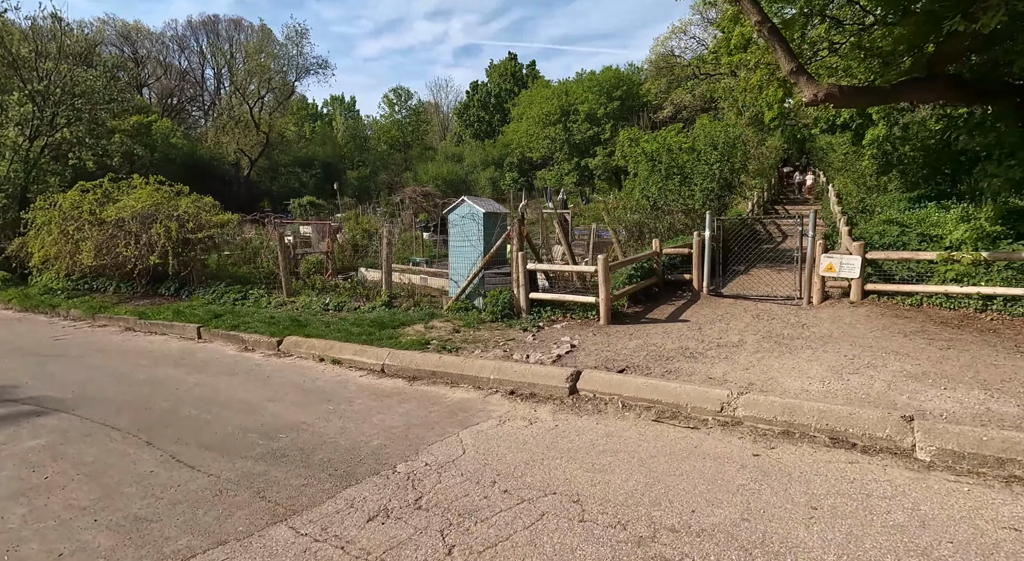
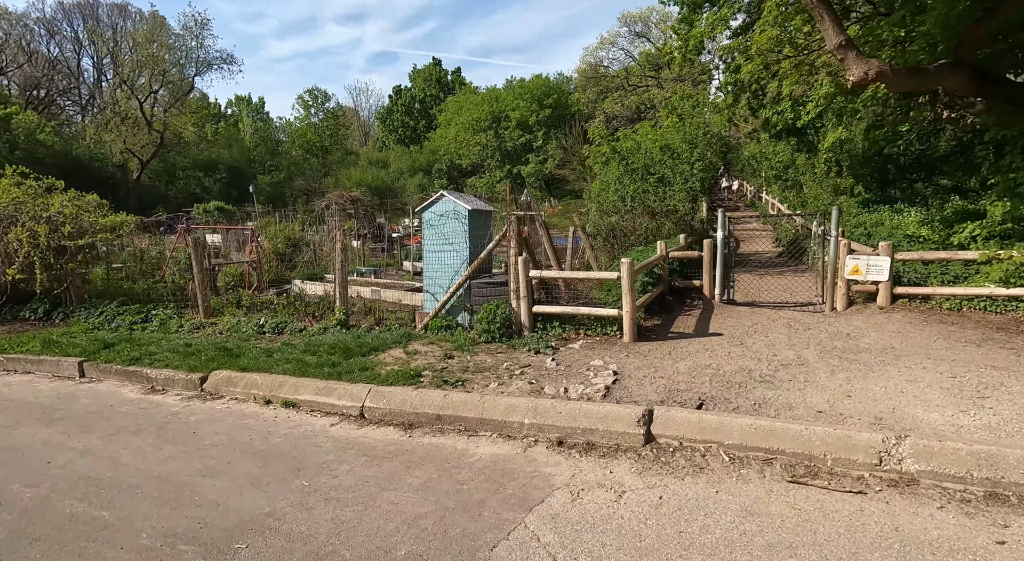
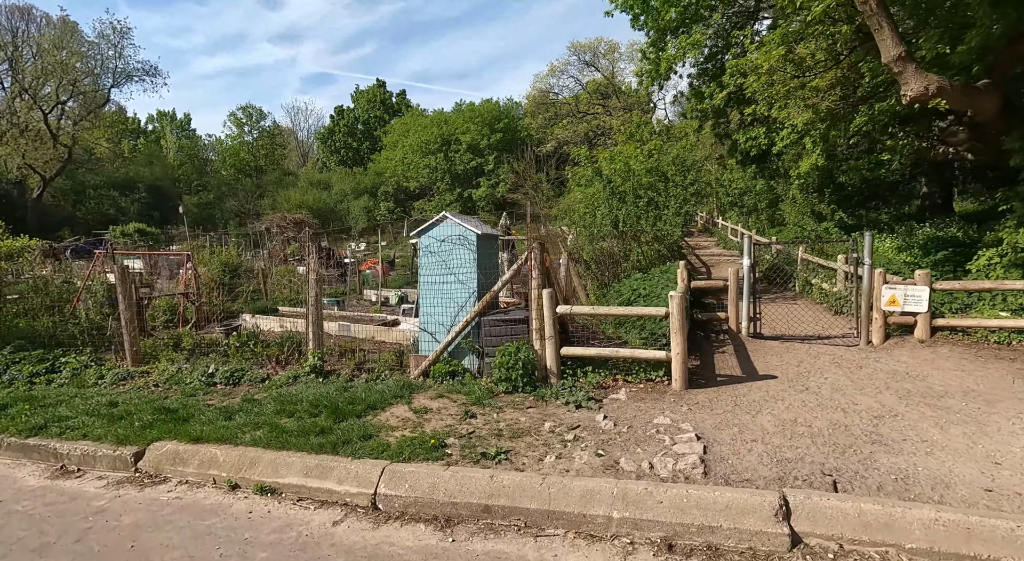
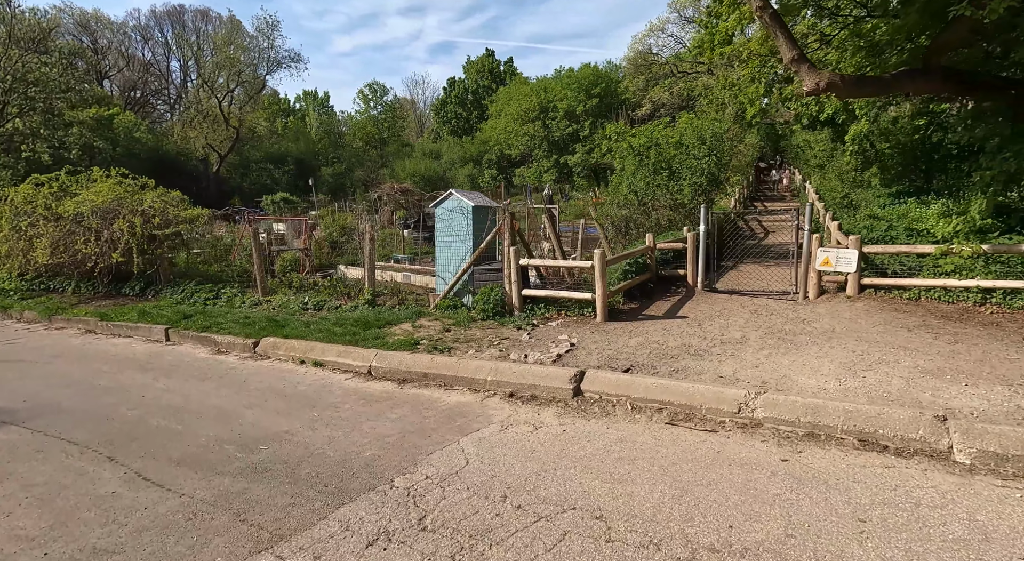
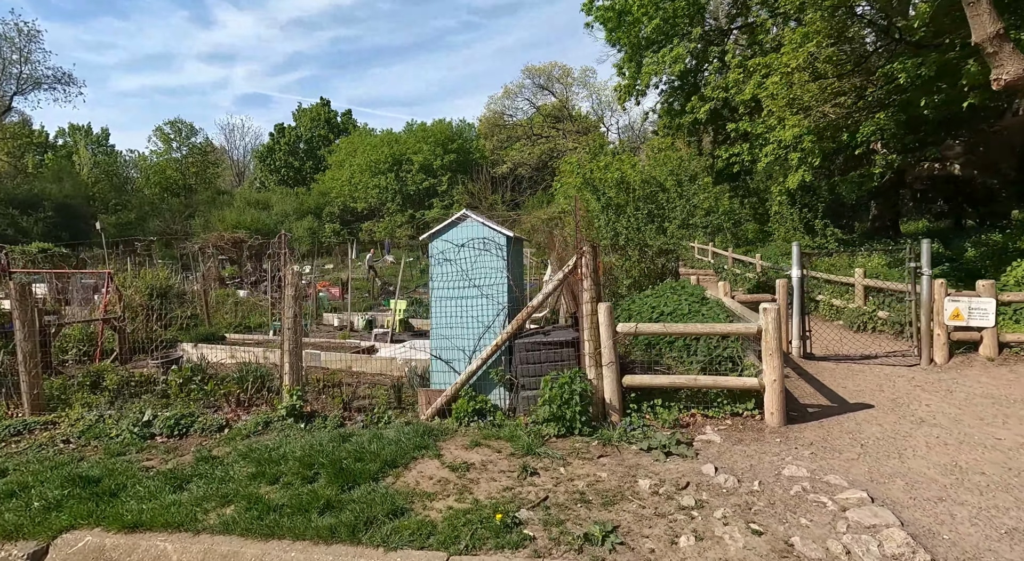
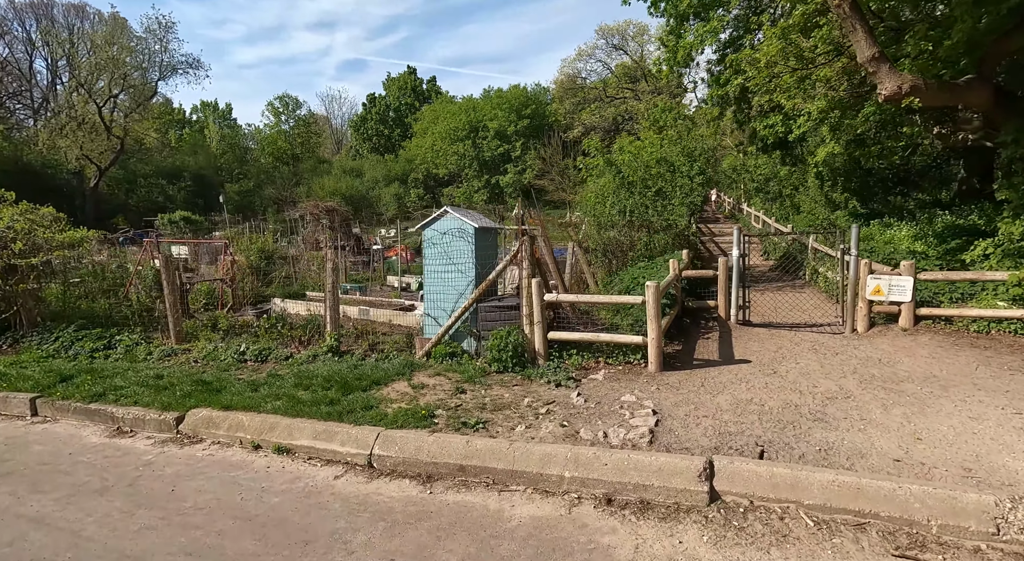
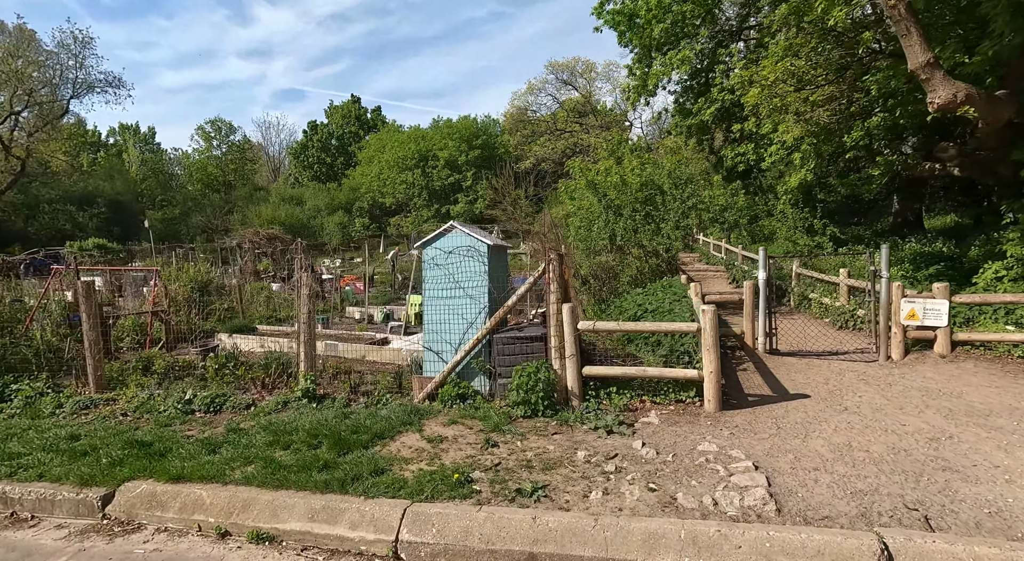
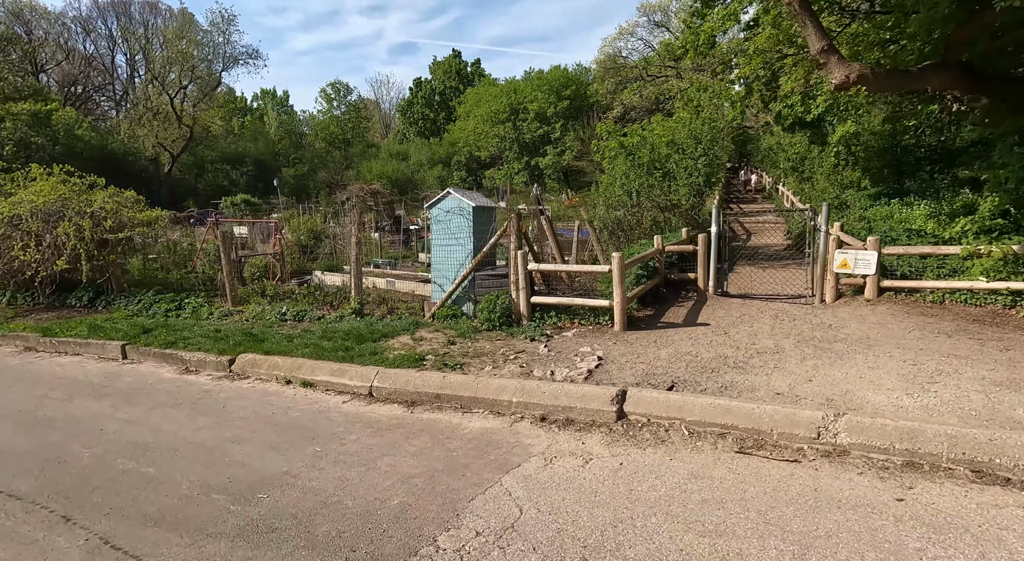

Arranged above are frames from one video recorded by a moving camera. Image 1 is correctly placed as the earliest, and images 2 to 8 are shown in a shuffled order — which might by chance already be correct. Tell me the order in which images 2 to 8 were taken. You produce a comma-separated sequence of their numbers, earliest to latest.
4, 8, 2, 6, 3, 7, 5
